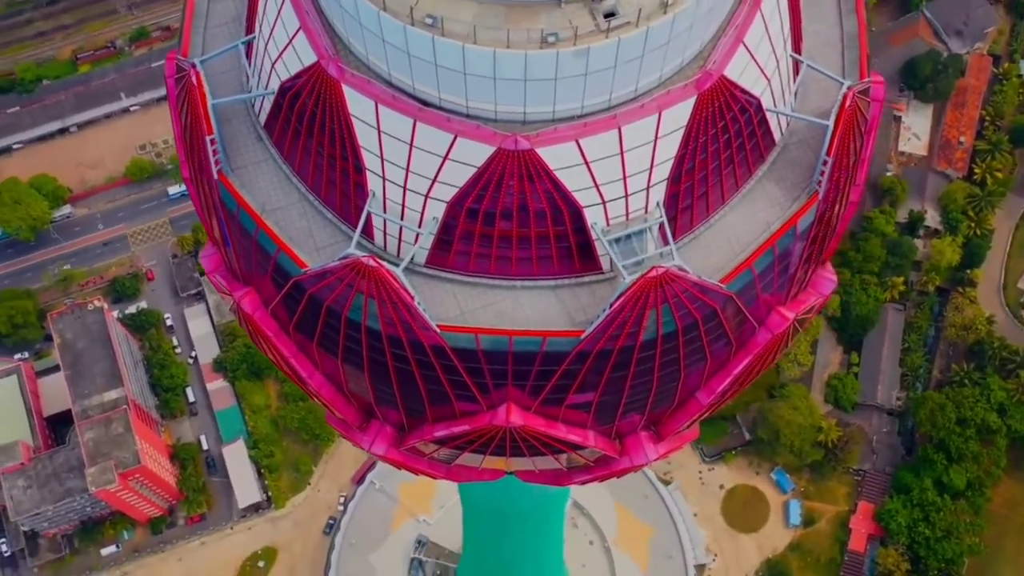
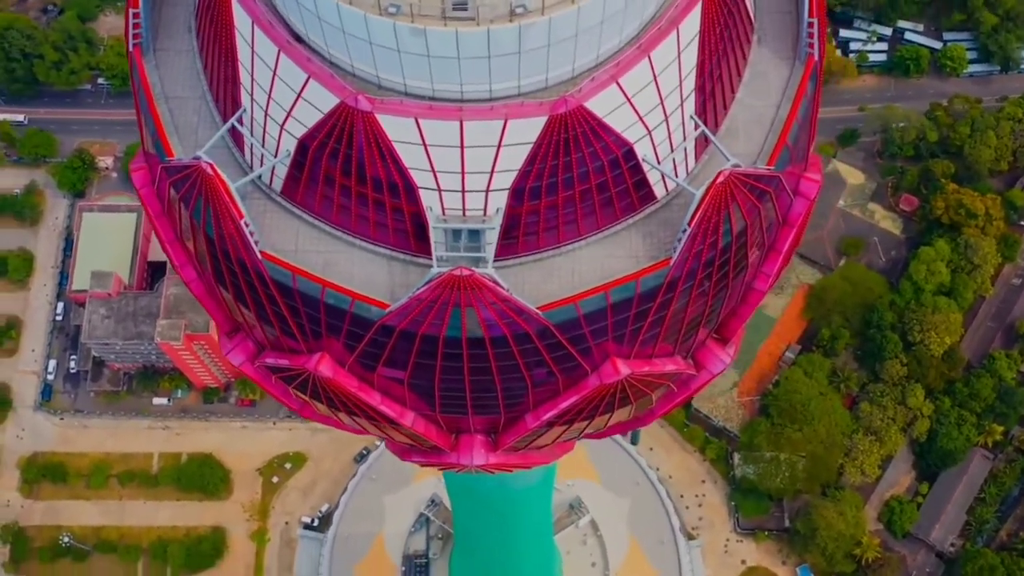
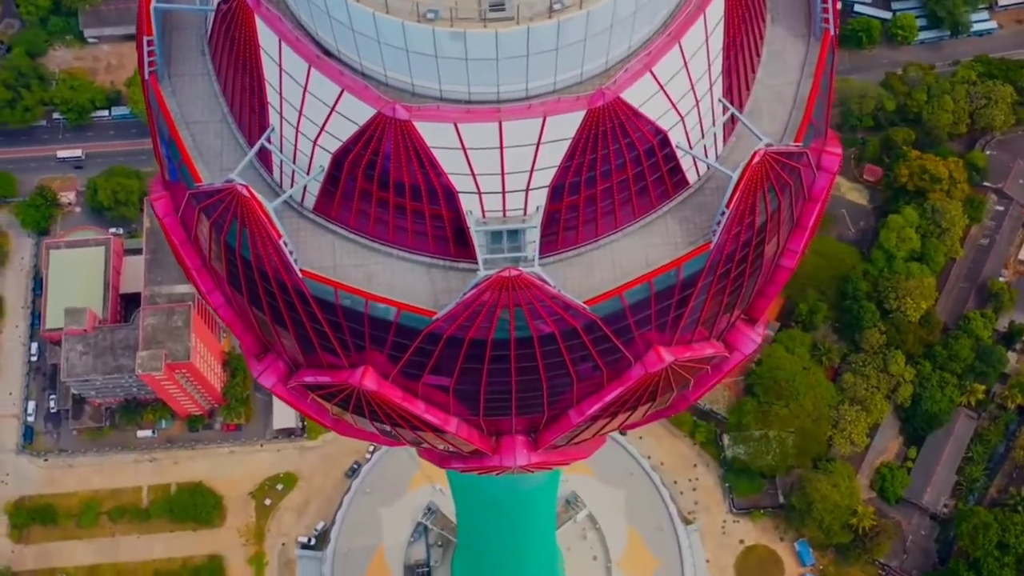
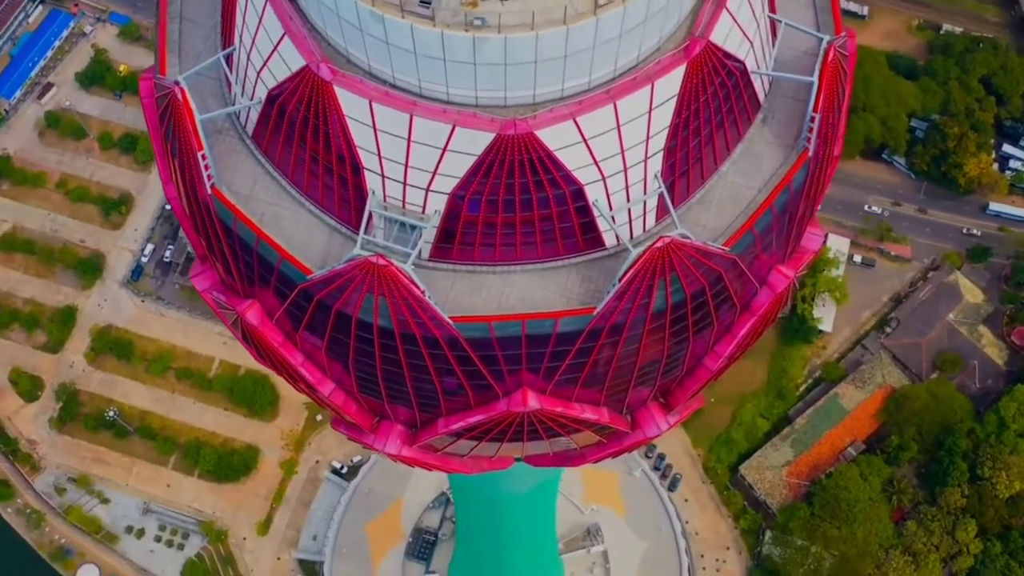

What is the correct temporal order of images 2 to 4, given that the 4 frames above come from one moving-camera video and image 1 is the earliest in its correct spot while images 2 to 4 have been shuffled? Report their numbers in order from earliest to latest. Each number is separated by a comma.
3, 2, 4
